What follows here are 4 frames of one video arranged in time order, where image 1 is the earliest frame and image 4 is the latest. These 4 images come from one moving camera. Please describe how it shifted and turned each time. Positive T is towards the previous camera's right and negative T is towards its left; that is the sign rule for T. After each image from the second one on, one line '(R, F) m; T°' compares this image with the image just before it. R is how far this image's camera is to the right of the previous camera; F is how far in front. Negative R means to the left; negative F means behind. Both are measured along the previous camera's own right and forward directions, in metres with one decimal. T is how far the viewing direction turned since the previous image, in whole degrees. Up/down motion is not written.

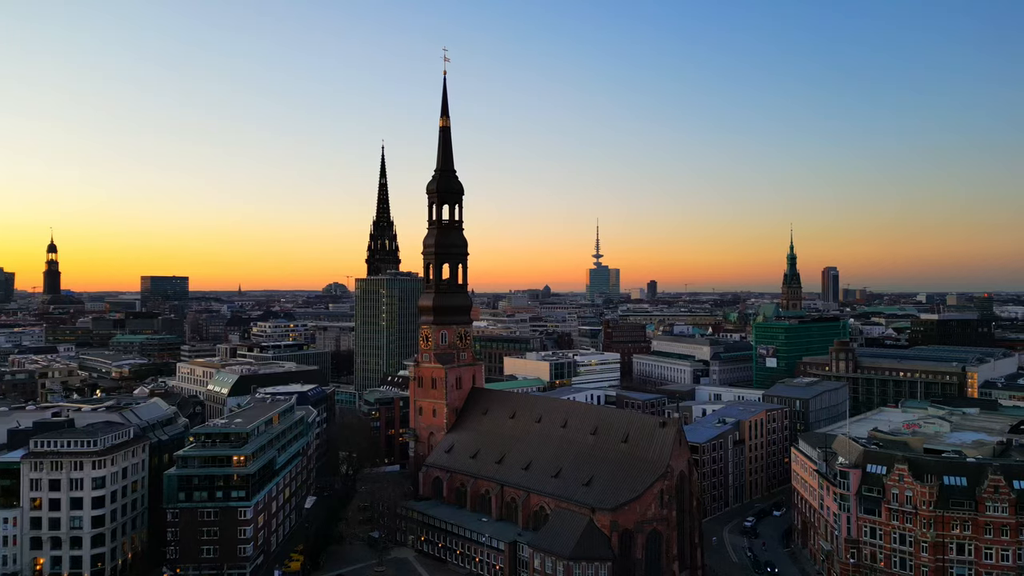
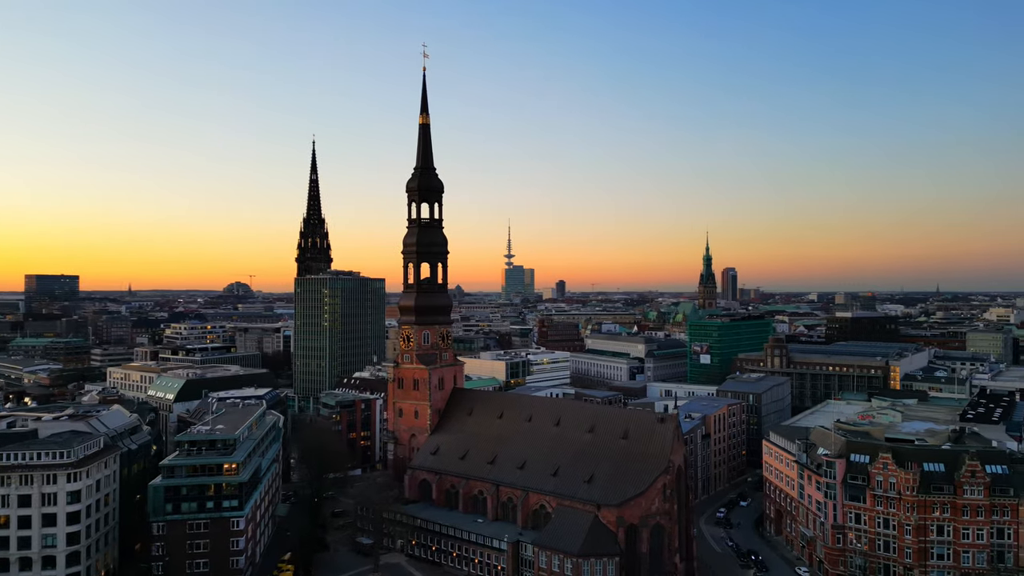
(-9.1, +0.6) m; +8°
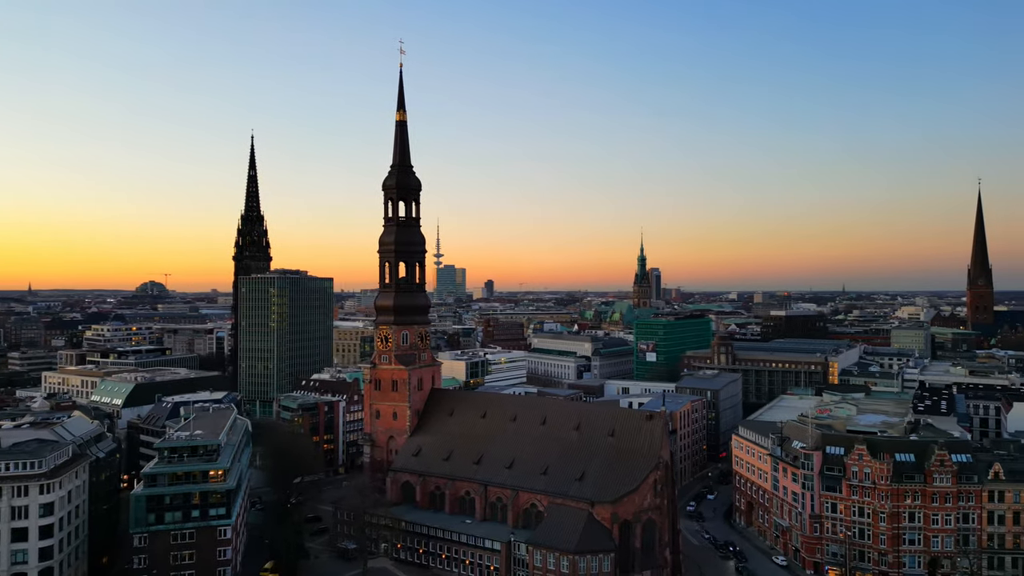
(-6.5, +0.4) m; +6°
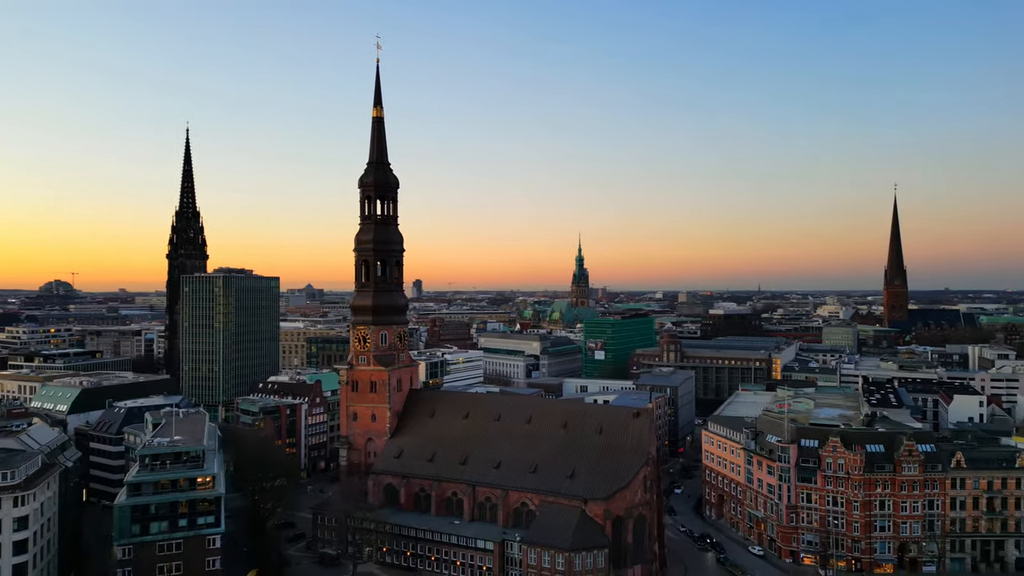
(-6.3, +0.4) m; +6°
